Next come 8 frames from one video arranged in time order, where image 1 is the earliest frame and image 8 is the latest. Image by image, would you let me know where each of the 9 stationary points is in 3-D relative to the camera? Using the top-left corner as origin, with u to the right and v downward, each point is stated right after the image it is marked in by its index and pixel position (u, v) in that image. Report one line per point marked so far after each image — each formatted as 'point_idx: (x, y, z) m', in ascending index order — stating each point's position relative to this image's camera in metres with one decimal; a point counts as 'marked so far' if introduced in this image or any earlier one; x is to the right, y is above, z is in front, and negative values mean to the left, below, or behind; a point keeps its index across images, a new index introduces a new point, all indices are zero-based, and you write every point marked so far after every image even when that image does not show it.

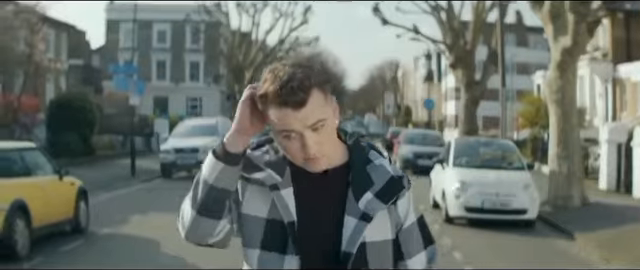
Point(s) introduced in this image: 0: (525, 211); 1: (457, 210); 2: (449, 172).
0: (+3.0, -1.1, +15.5) m
1: (+2.1, -1.1, +15.8) m
2: (+2.0, -0.6, +16.8) m
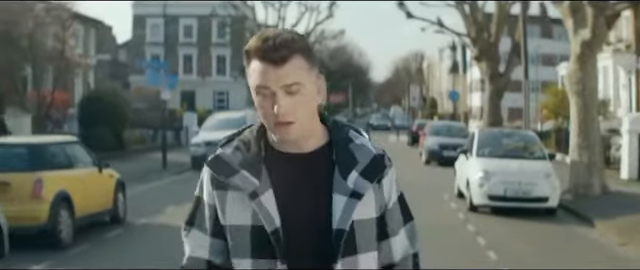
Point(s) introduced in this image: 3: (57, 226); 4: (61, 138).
0: (+3.4, -1.0, +16.0) m
1: (+2.5, -1.0, +16.3) m
2: (+2.5, -0.4, +17.3) m
3: (-2.9, -1.0, +11.5) m
4: (-3.1, 0.0, +12.8) m
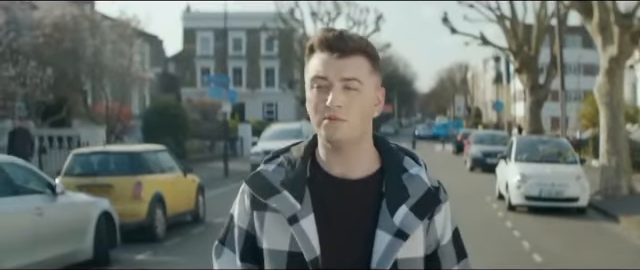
0: (+4.3, -1.1, +17.8) m
1: (+3.4, -1.1, +18.2) m
2: (+3.4, -0.5, +19.1) m
3: (-2.1, -1.1, +13.6) m
4: (-2.3, -0.2, +14.9) m
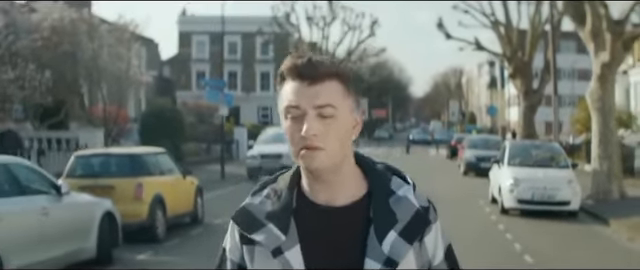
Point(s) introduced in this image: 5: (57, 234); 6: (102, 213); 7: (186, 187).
0: (+4.3, -1.2, +18.1) m
1: (+3.3, -1.2, +18.5) m
2: (+3.4, -0.6, +19.4) m
3: (-2.2, -1.2, +13.9) m
4: (-2.4, -0.2, +15.2) m
5: (-2.6, -1.0, +10.3) m
6: (-2.4, -0.9, +11.7) m
7: (-2.0, -0.8, +15.8) m
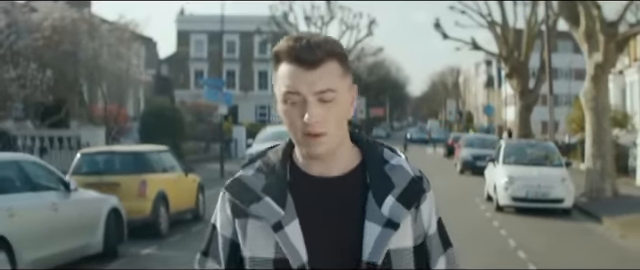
0: (+4.2, -1.1, +18.5) m
1: (+3.3, -1.2, +18.9) m
2: (+3.4, -0.6, +19.8) m
3: (-2.2, -1.2, +14.3) m
4: (-2.4, -0.2, +15.5) m
5: (-2.6, -1.0, +10.7) m
6: (-2.4, -0.8, +12.0) m
7: (-2.0, -0.8, +16.2) m
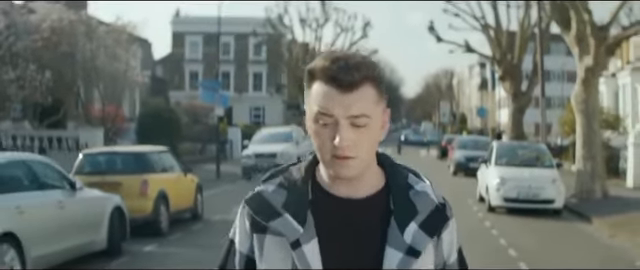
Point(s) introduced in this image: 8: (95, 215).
0: (+4.2, -1.2, +18.9) m
1: (+3.2, -1.2, +19.3) m
2: (+3.3, -0.7, +20.2) m
3: (-2.2, -1.2, +14.6) m
4: (-2.5, -0.2, +15.9) m
5: (-2.6, -1.0, +11.1) m
6: (-2.4, -0.8, +12.4) m
7: (-2.1, -0.8, +16.5) m
8: (-2.5, -0.9, +11.7) m
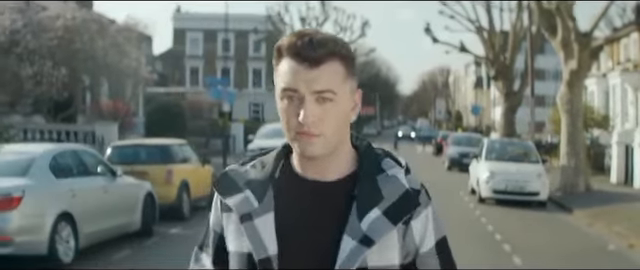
0: (+4.2, -1.1, +20.6) m
1: (+3.3, -1.1, +20.9) m
2: (+3.4, -0.6, +21.8) m
3: (-2.1, -1.1, +16.2) m
4: (-2.4, -0.1, +17.5) m
5: (-2.5, -0.9, +12.7) m
6: (-2.3, -0.8, +14.0) m
7: (-2.0, -0.7, +18.2) m
8: (-2.4, -0.8, +13.4) m
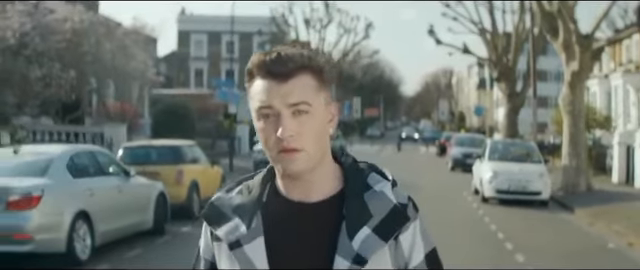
0: (+4.4, -1.1, +20.9) m
1: (+3.4, -1.2, +21.3) m
2: (+3.5, -0.6, +22.2) m
3: (-2.0, -1.1, +16.6) m
4: (-2.2, -0.1, +17.9) m
5: (-2.4, -0.9, +13.1) m
6: (-2.2, -0.8, +14.4) m
7: (-1.9, -0.7, +18.6) m
8: (-2.3, -0.8, +13.7) m
